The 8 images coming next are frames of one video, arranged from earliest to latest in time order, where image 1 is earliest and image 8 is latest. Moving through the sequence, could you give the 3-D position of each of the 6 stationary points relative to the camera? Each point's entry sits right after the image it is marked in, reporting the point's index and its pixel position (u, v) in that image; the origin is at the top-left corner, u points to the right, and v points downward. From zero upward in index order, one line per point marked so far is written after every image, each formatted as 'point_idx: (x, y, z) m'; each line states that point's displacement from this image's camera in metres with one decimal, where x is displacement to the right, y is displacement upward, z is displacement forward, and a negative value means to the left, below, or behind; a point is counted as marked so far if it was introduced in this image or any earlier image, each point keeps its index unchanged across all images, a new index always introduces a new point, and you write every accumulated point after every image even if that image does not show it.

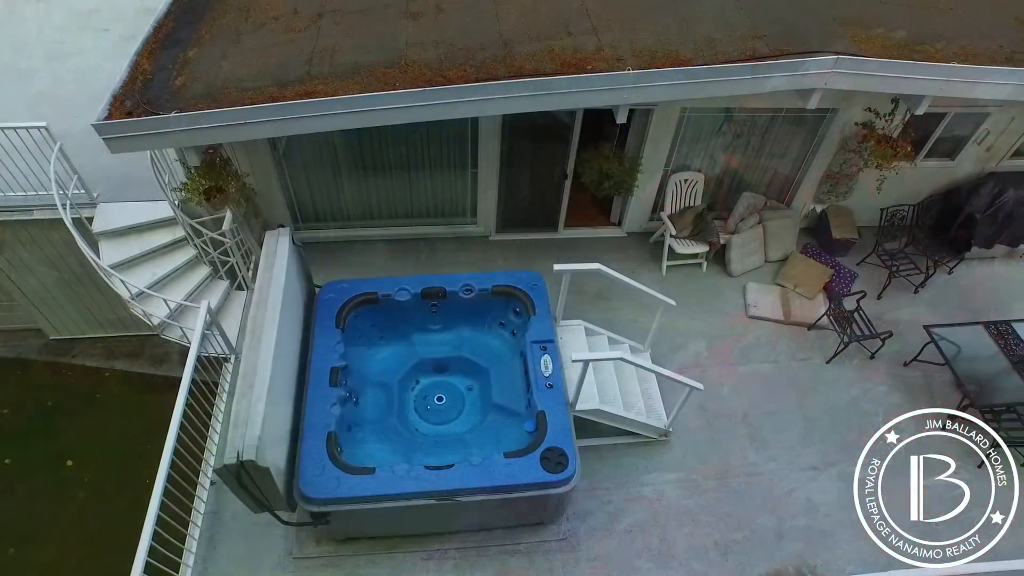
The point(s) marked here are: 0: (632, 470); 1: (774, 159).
0: (+0.7, -1.1, +6.2) m
1: (+1.8, +0.9, +7.4) m
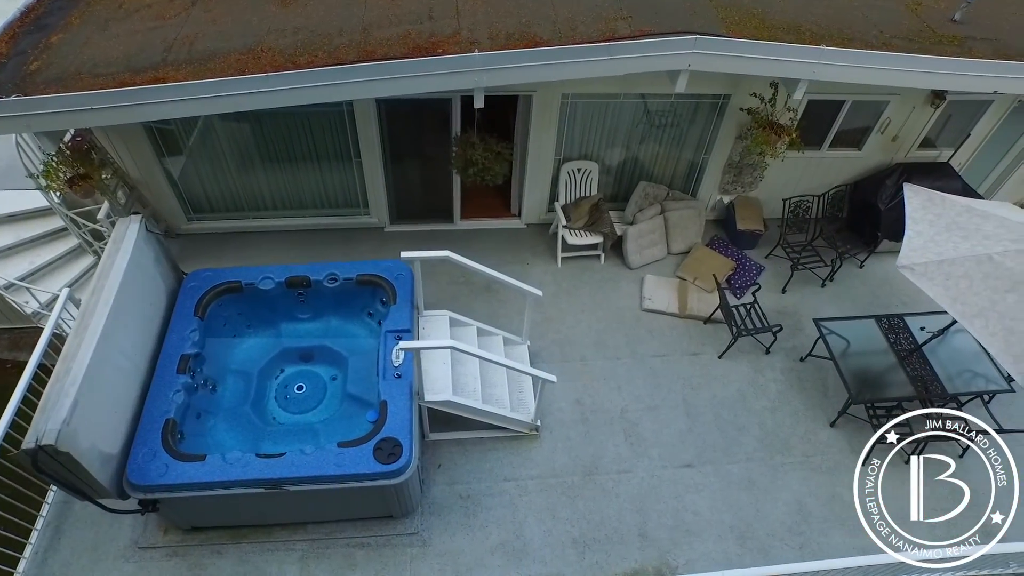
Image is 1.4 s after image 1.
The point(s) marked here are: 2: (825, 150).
0: (-0.1, -1.0, +6.0) m
1: (+1.1, +1.0, +7.2) m
2: (+2.2, +1.0, +7.3) m
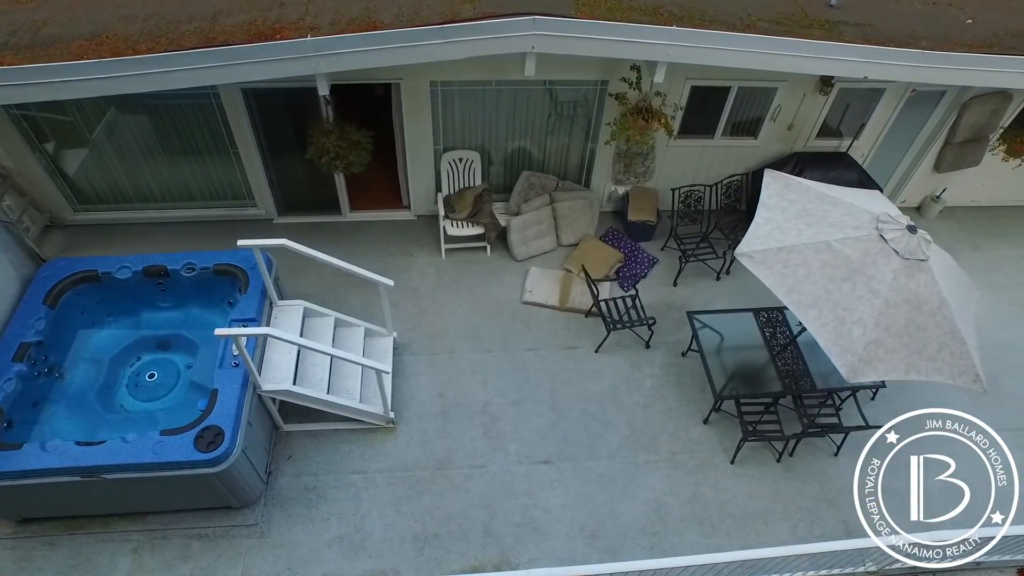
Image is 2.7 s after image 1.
0: (-0.9, -1.0, +5.9) m
1: (+0.3, +1.0, +7.1) m
2: (+1.4, +1.0, +7.1) m
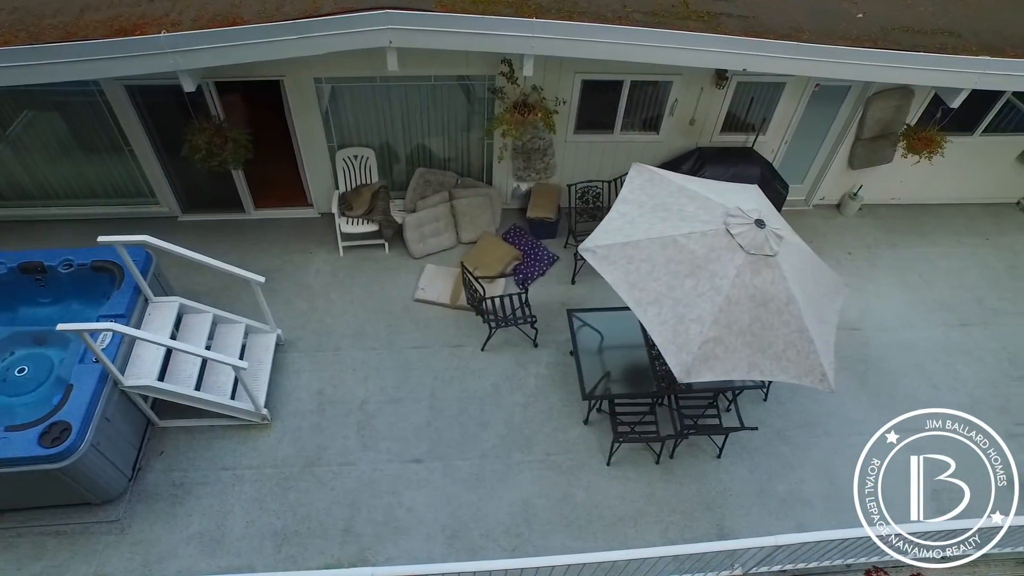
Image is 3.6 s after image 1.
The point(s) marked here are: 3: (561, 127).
0: (-1.7, -0.9, +5.9) m
1: (-0.4, +1.0, +7.0) m
2: (+0.7, +1.0, +7.0) m
3: (+0.3, +1.1, +6.9) m
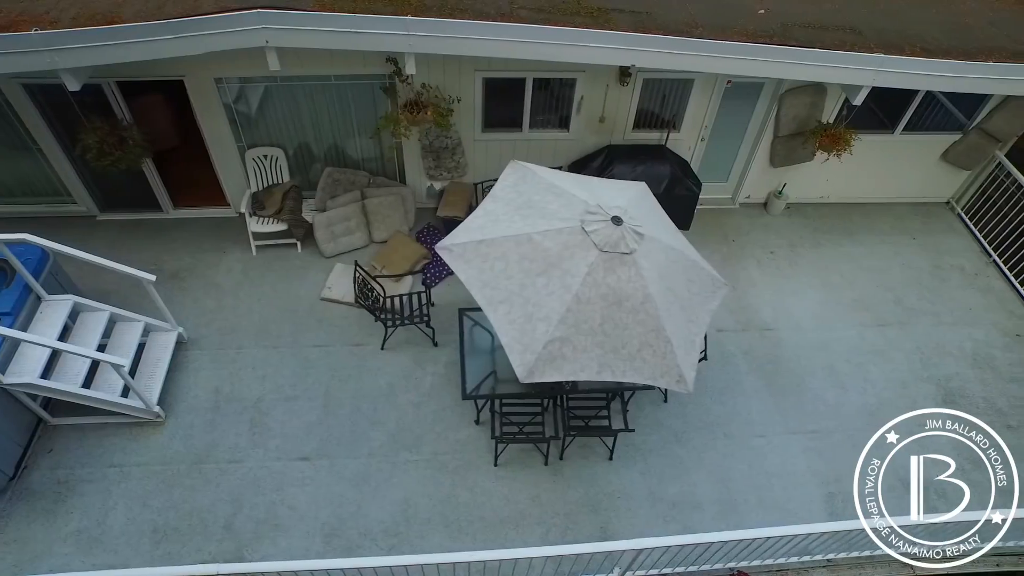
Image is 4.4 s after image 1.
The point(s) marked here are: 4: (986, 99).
0: (-2.3, -0.9, +5.9) m
1: (-1.0, +1.0, +7.0) m
2: (+0.1, +1.0, +7.0) m
3: (-0.3, +1.1, +6.8) m
4: (+3.2, +1.3, +7.2) m
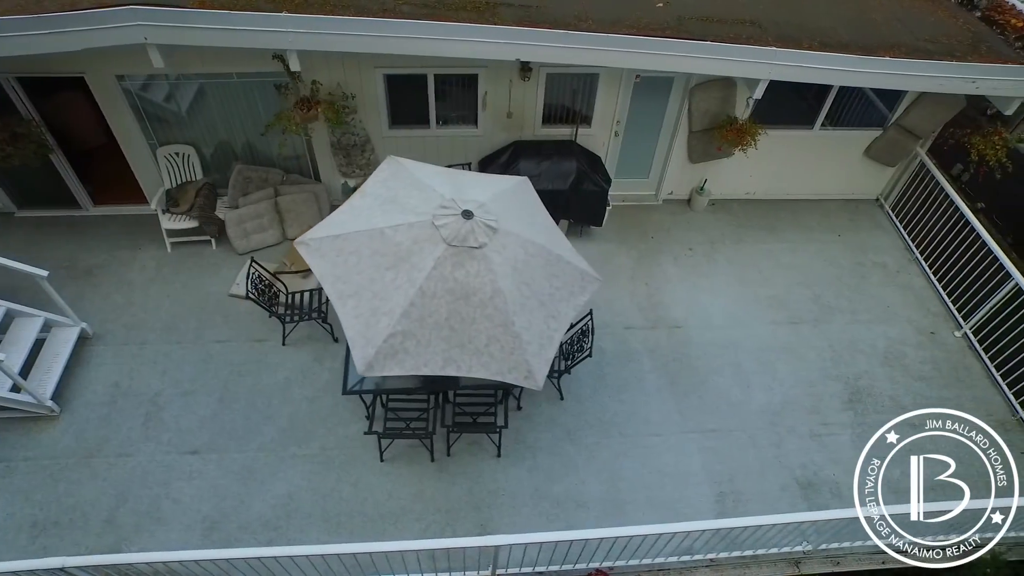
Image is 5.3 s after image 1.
0: (-2.9, -0.9, +6.0) m
1: (-1.6, +1.1, +7.0) m
2: (-0.5, +1.1, +7.0) m
3: (-0.9, +1.1, +6.8) m
4: (+2.6, +1.3, +7.1) m
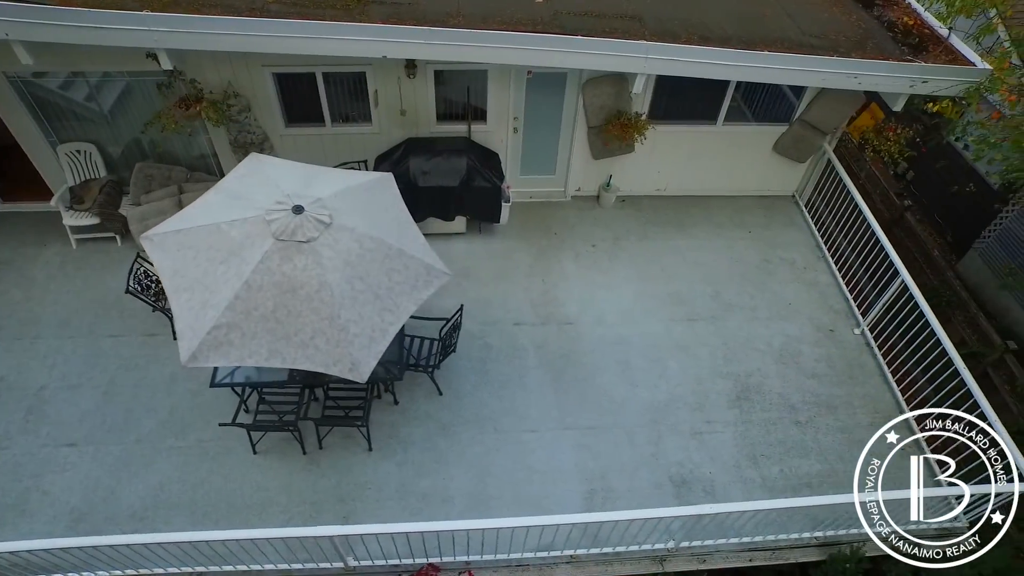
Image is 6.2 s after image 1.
0: (-3.7, -0.9, +6.1) m
1: (-2.3, +1.1, +7.1) m
2: (-1.2, +1.1, +7.0) m
3: (-1.6, +1.1, +6.9) m
4: (+2.0, +1.3, +7.1) m
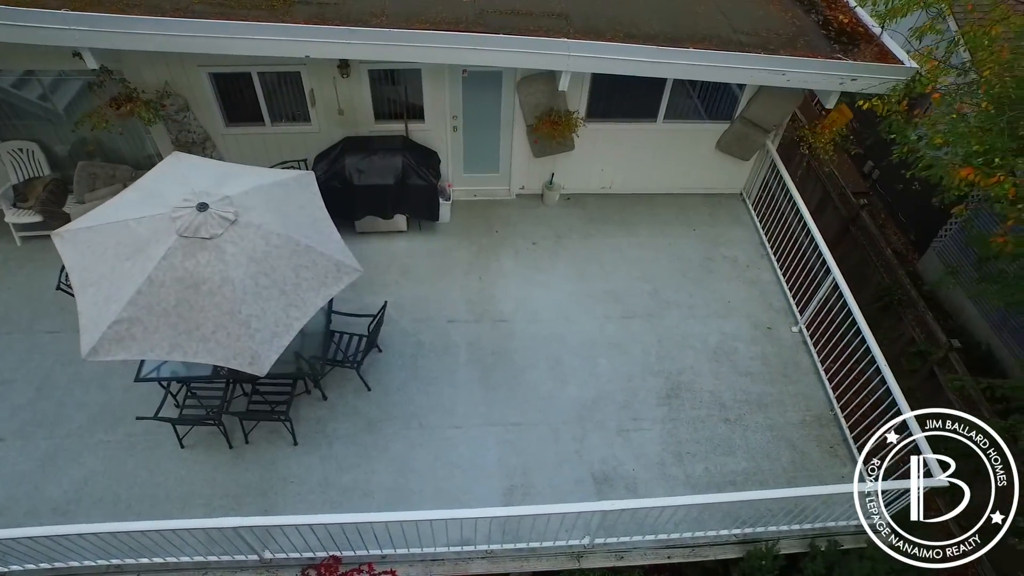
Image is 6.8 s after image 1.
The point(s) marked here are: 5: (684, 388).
0: (-4.1, -0.9, +6.2) m
1: (-2.7, +1.1, +7.2) m
2: (-1.6, +1.1, +7.1) m
3: (-2.0, +1.1, +7.0) m
4: (+1.5, +1.3, +7.1) m
5: (+1.1, -0.6, +6.5) m
